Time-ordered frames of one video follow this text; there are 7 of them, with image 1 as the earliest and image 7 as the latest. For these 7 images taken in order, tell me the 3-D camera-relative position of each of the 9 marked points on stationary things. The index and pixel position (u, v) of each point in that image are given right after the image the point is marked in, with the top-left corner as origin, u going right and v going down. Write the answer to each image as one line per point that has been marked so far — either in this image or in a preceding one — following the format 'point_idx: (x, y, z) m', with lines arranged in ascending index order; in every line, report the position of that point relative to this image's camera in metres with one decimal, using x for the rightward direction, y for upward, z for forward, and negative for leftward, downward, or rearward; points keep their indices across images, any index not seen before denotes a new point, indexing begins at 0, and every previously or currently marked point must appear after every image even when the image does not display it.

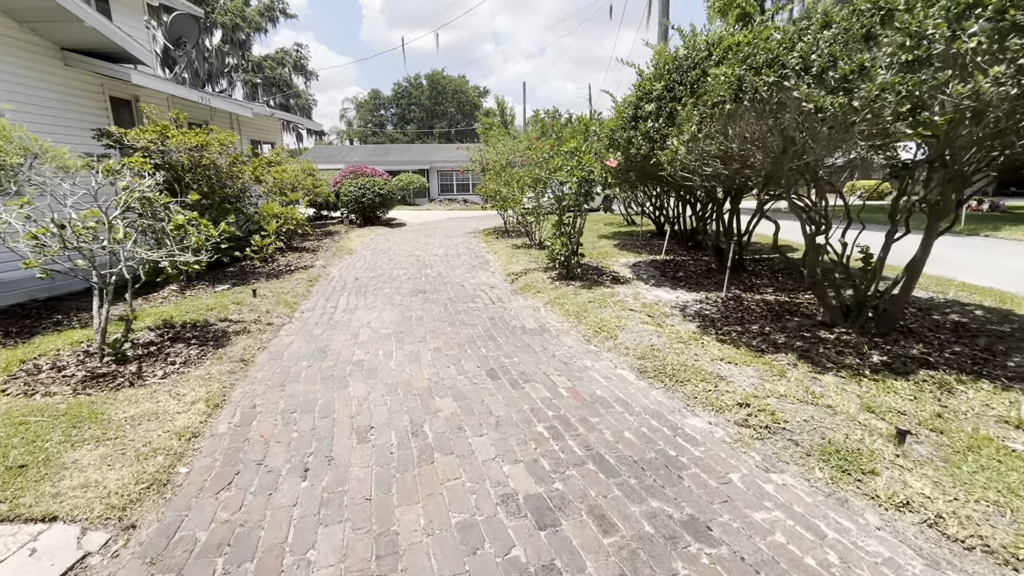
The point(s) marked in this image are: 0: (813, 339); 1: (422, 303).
0: (+2.7, -0.4, +4.2) m
1: (-1.2, -0.2, +6.3) m
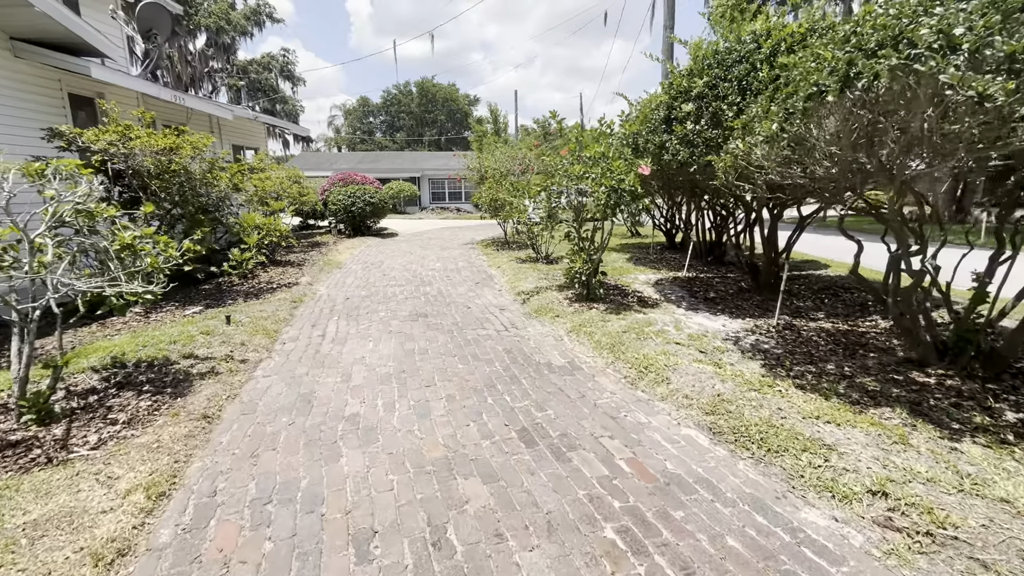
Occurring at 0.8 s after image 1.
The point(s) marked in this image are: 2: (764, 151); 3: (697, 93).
0: (+2.9, -0.7, +3.5) m
1: (-1.0, -0.5, +5.5) m
2: (+1.9, +1.0, +3.6) m
3: (+1.9, +2.1, +5.0) m
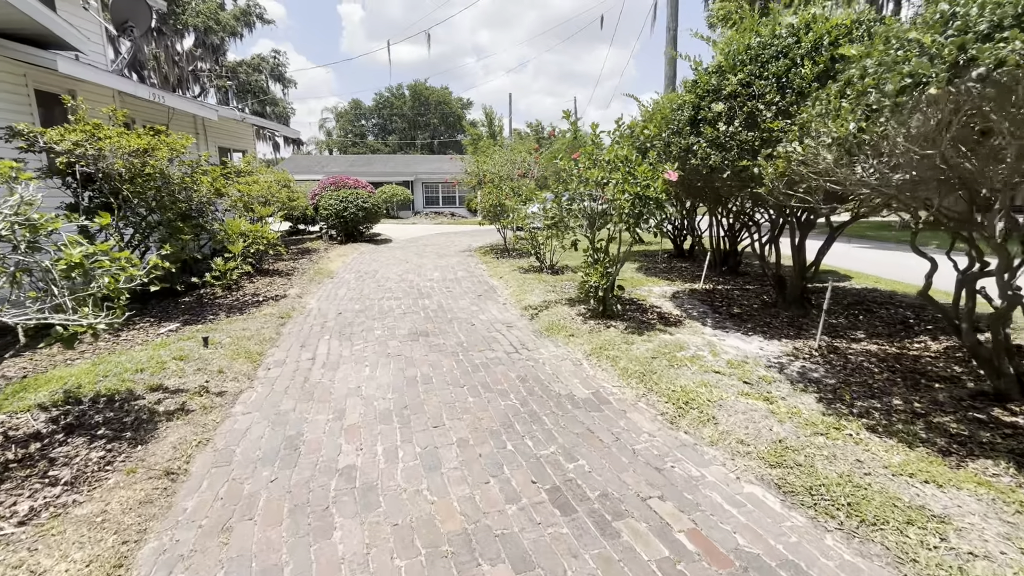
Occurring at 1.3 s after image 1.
0: (+3.1, -0.9, +3.0) m
1: (-0.9, -0.7, +4.9) m
2: (+2.0, +0.9, +3.1) m
3: (+2.1, +1.9, +4.5) m
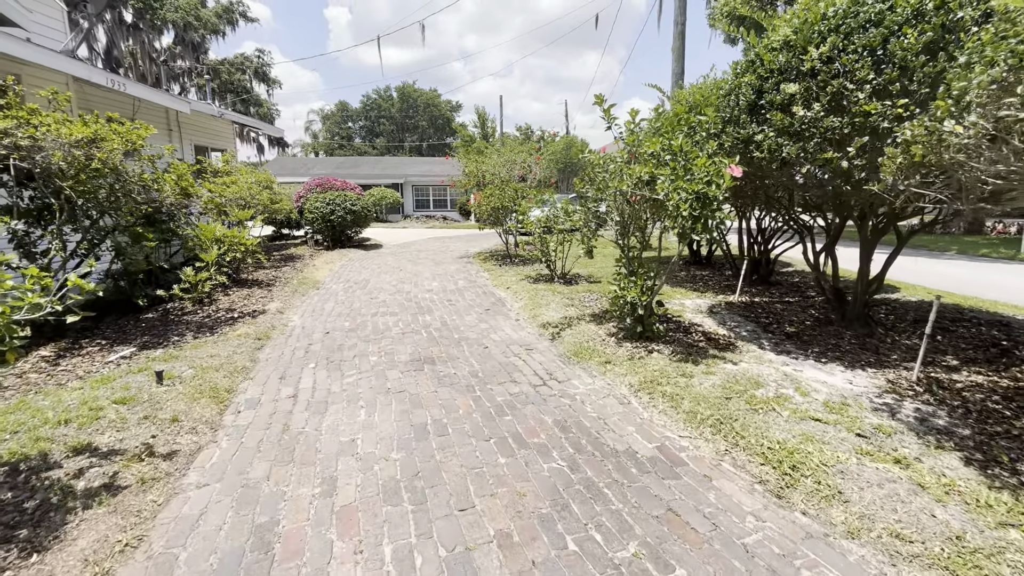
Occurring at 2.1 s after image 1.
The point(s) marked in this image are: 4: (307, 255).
0: (+3.3, -1.0, +2.2) m
1: (-0.7, -0.8, +4.0) m
2: (+2.3, +0.7, +2.3) m
3: (+2.3, +1.7, +3.7) m
4: (-5.0, +0.8, +11.8) m
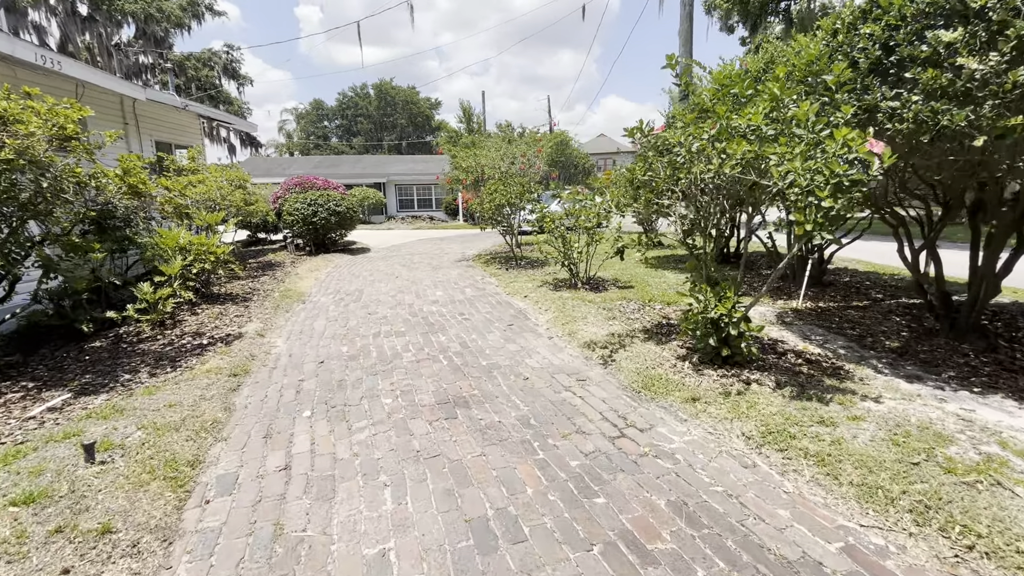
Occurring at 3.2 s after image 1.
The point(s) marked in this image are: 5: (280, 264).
0: (+3.9, -1.0, +1.3) m
1: (-0.2, -1.0, +3.0) m
2: (+2.8, +0.7, +1.4) m
3: (+2.7, +1.7, +2.8) m
4: (-4.9, +0.6, +10.6) m
5: (-5.1, +0.5, +10.4) m
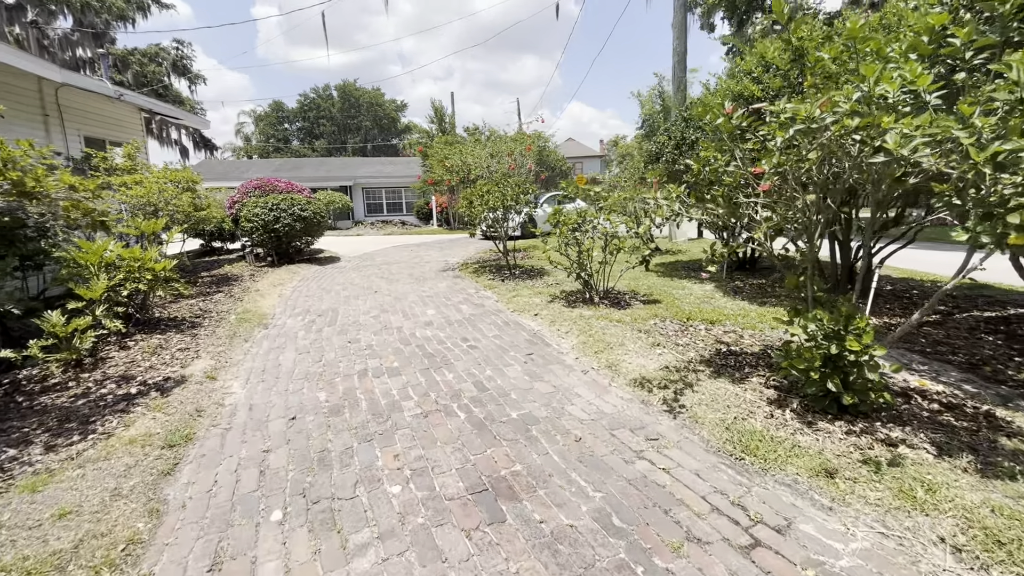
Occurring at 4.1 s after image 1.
0: (+4.3, -1.1, +0.5) m
1: (+0.2, -1.1, +1.9) m
2: (+3.2, +0.5, +0.5) m
3: (+3.0, +1.5, +2.0) m
4: (-5.1, +0.2, +9.2) m
5: (-5.2, +0.2, +9.0) m
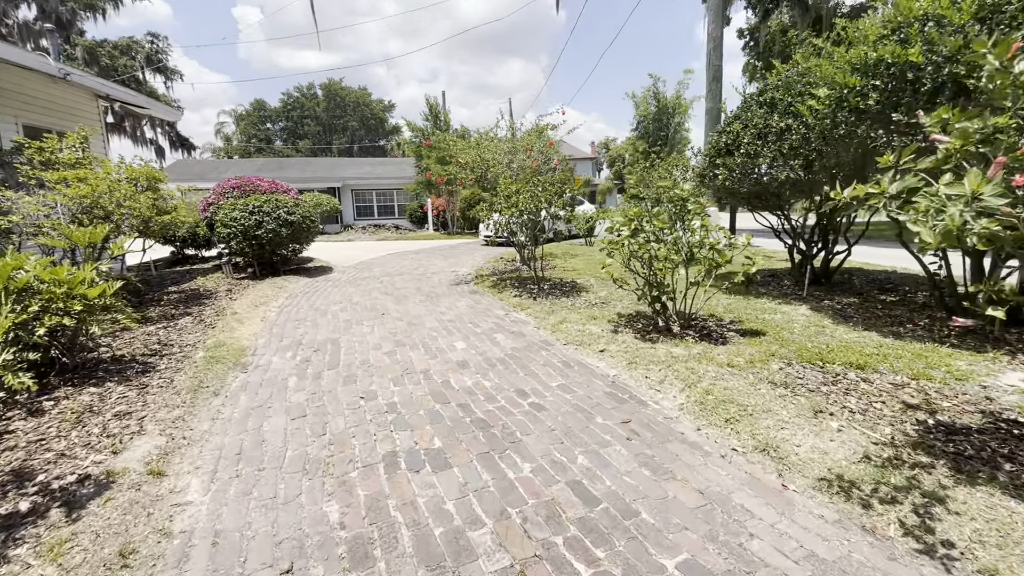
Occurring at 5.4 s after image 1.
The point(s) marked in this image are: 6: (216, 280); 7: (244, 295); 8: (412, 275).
0: (+5.0, -1.4, -0.7) m
1: (+0.8, -1.4, +0.5) m
2: (+3.9, +0.3, -0.8) m
3: (+3.7, +1.3, +0.7) m
4: (-4.6, -0.1, +7.6) m
5: (-4.8, -0.1, +7.5) m
6: (-5.7, +0.1, +9.2) m
7: (-4.1, -0.2, +7.3) m
8: (-2.0, +0.3, +9.3) m
